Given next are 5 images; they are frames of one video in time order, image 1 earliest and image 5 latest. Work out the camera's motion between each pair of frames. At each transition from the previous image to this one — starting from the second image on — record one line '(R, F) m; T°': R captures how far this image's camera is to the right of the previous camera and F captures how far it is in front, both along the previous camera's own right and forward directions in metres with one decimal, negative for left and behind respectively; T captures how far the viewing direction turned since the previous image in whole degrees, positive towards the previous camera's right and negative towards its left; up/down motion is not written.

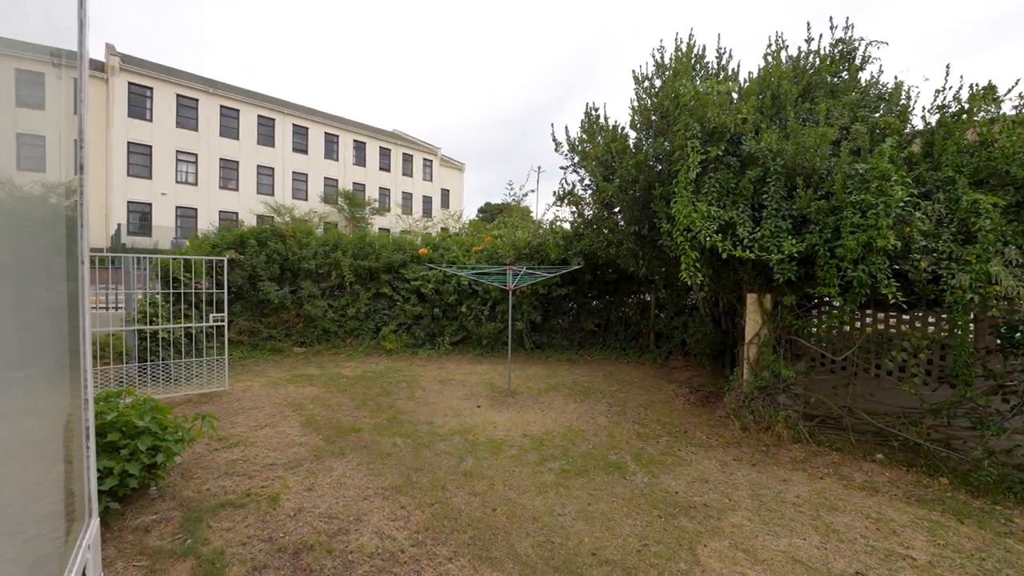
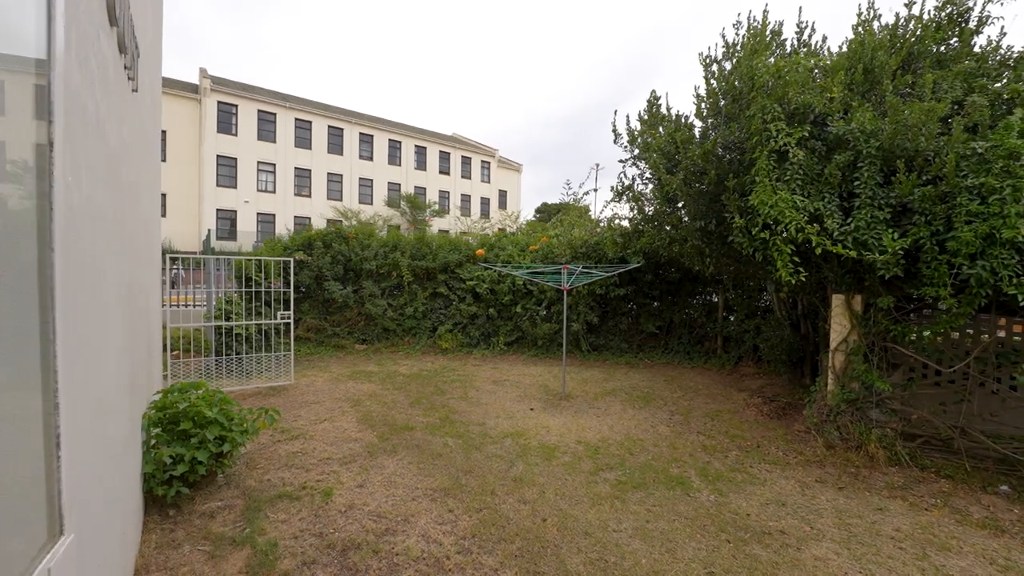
(0.0, +0.2) m; -8°
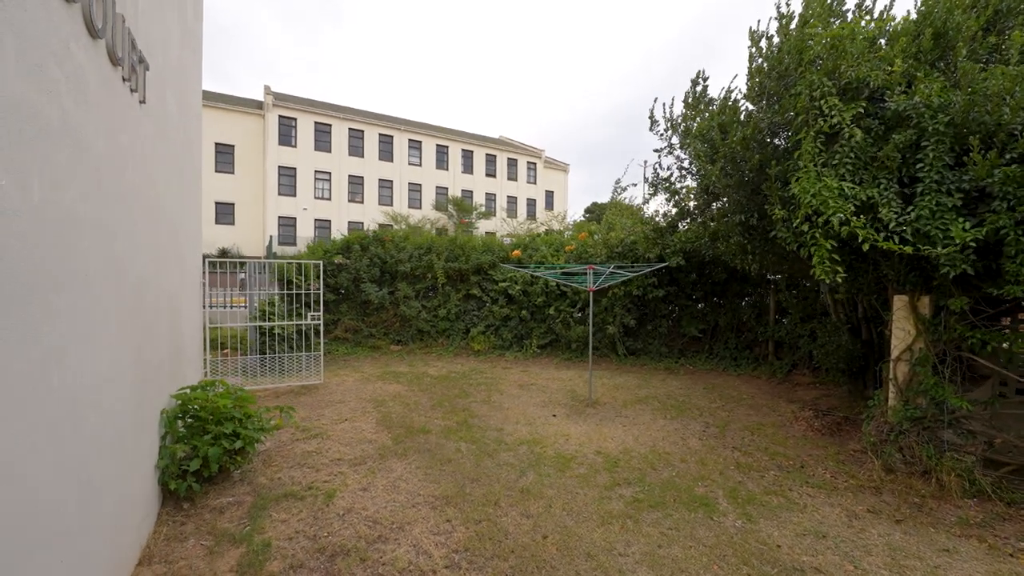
(+0.4, +0.2) m; -7°
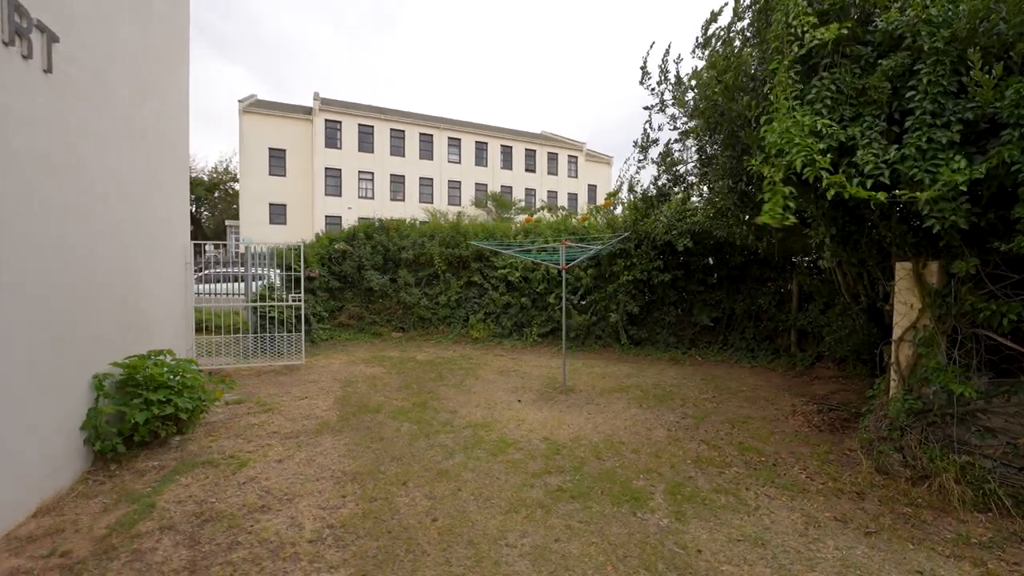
(+1.0, +0.3) m; -8°
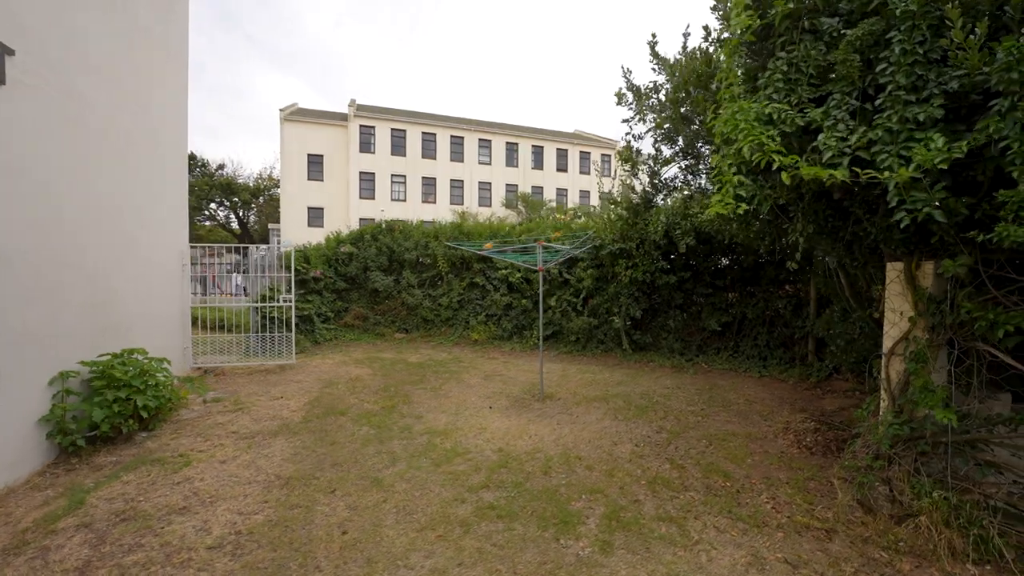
(+0.7, +0.2) m; -6°
